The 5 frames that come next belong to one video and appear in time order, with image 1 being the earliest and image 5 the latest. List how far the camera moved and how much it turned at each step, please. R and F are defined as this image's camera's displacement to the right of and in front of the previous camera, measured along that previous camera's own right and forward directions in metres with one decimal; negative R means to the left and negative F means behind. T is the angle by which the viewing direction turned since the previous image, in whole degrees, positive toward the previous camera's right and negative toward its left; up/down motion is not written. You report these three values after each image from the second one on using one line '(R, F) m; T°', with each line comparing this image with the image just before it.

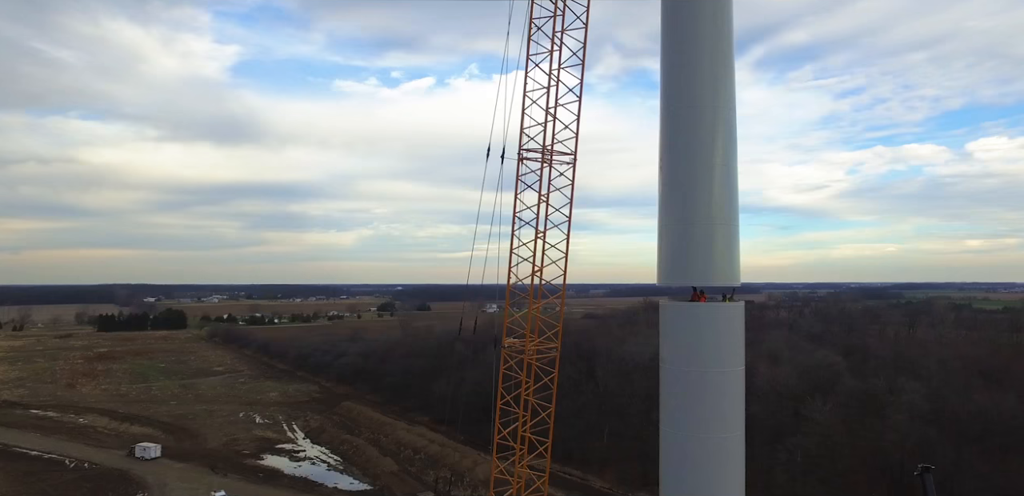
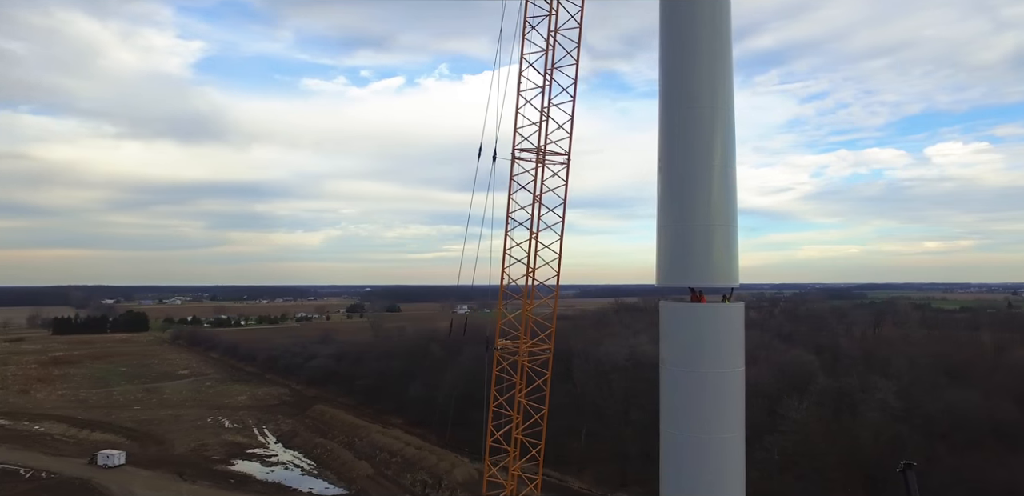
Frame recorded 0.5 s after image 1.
(-0.9, +0.1) m; +3°
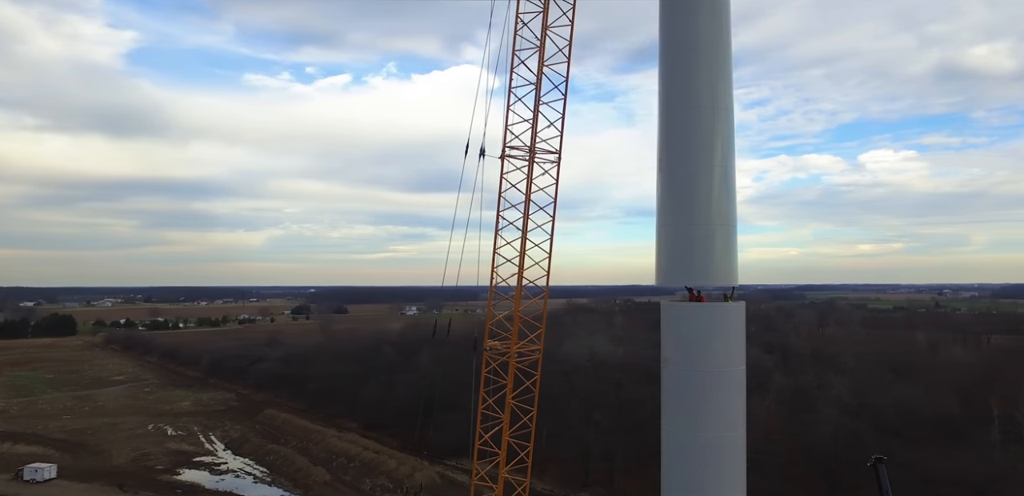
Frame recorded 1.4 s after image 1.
(-1.6, +0.3) m; +5°
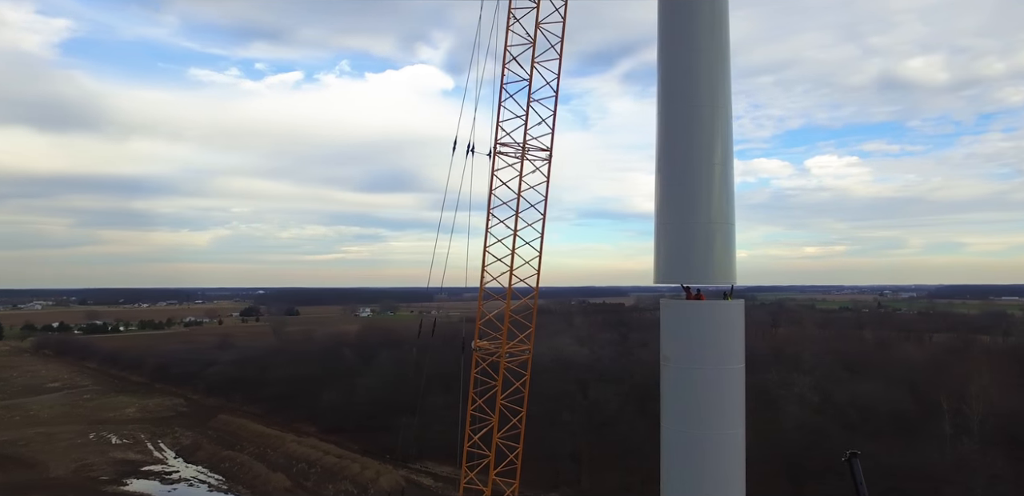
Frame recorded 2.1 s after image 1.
(-1.4, +0.3) m; +4°
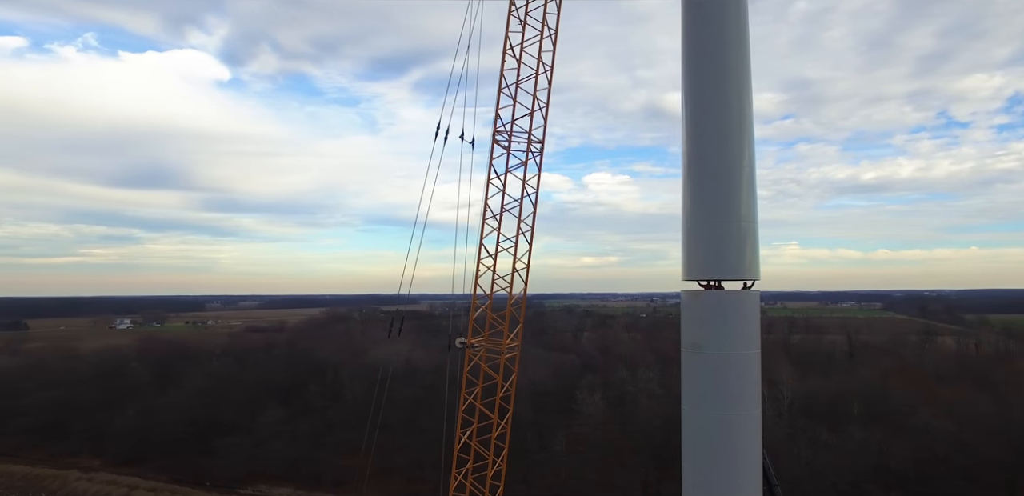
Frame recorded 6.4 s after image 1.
(-7.0, +2.4) m; +20°
